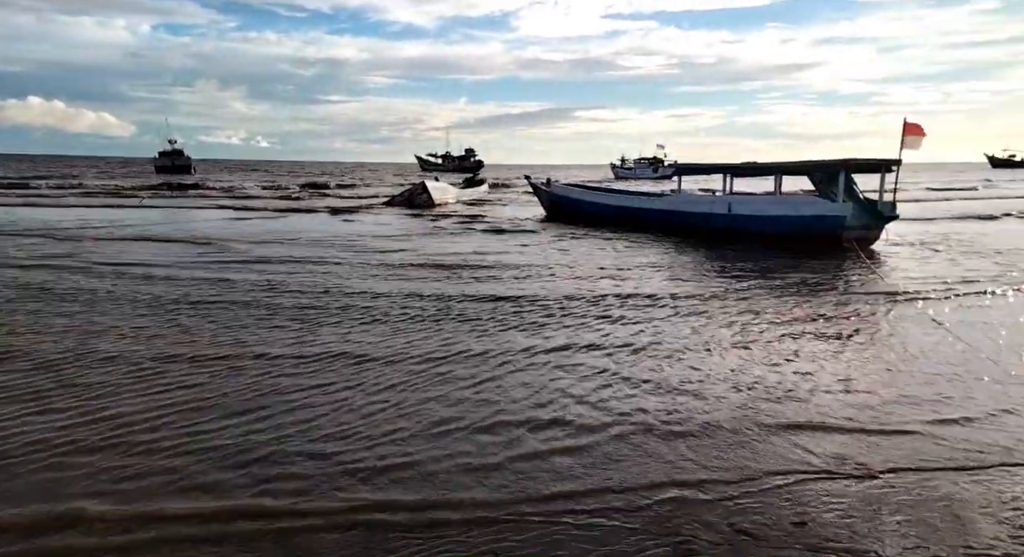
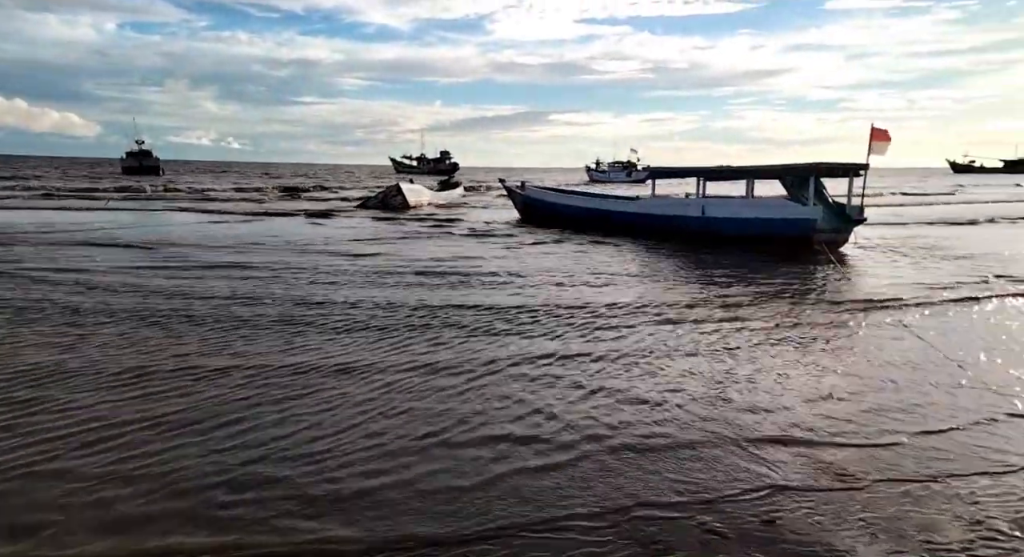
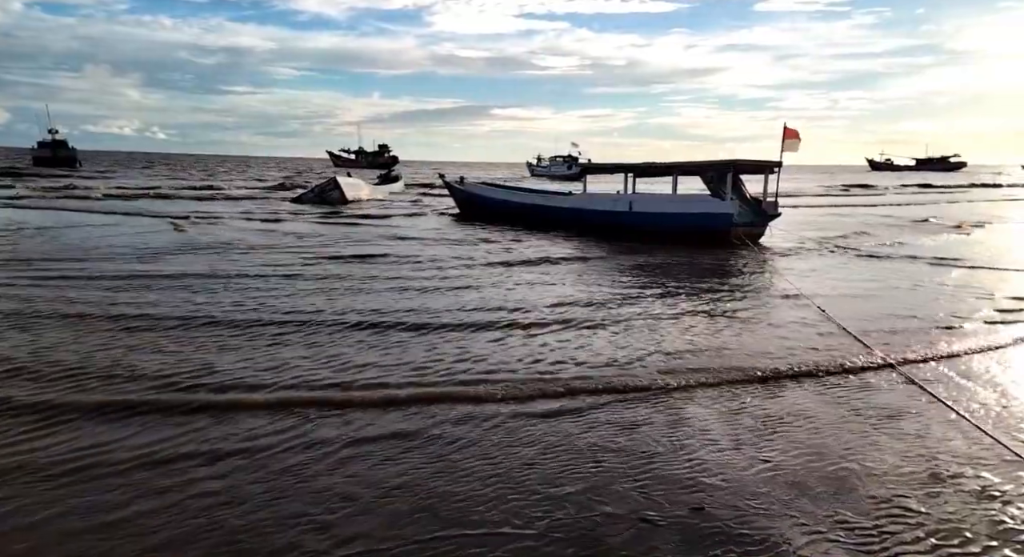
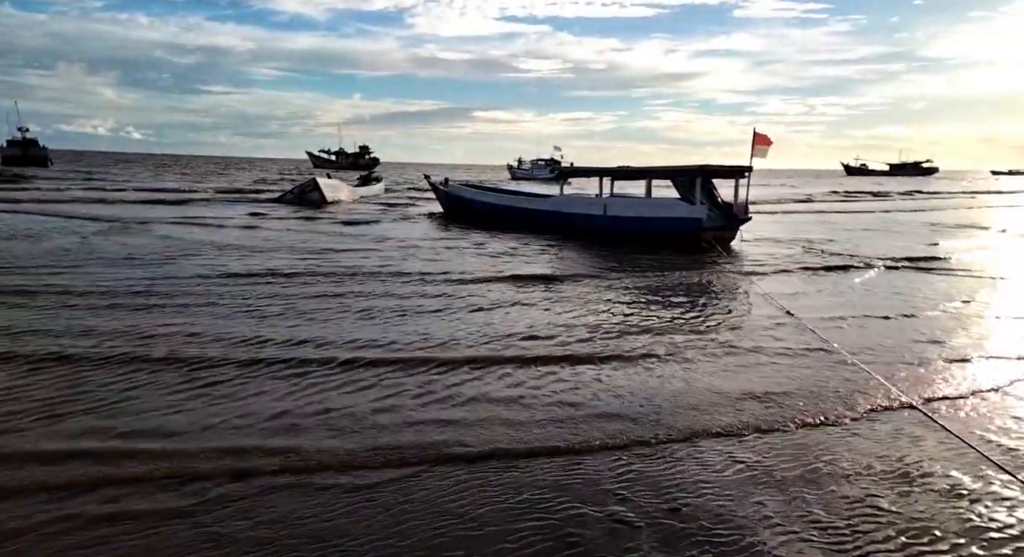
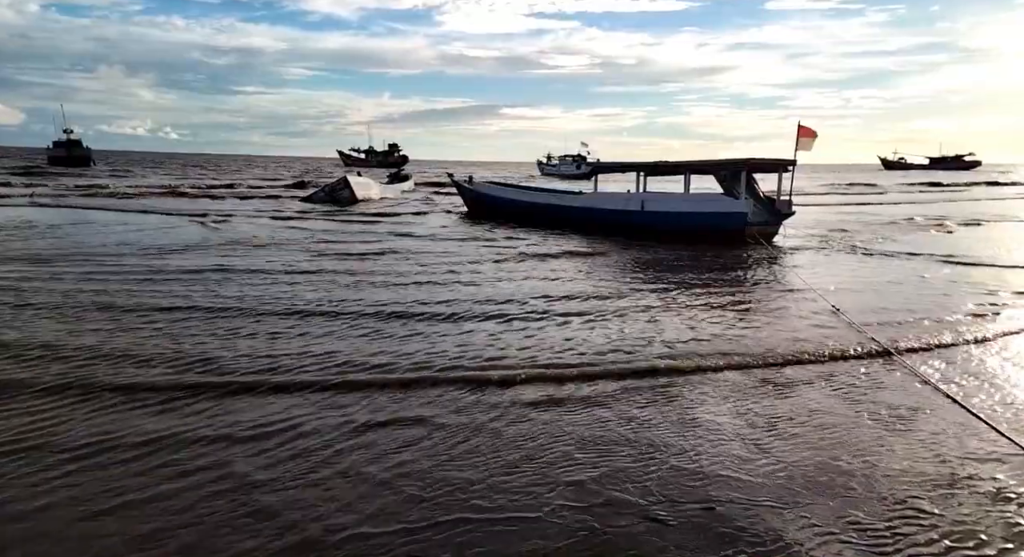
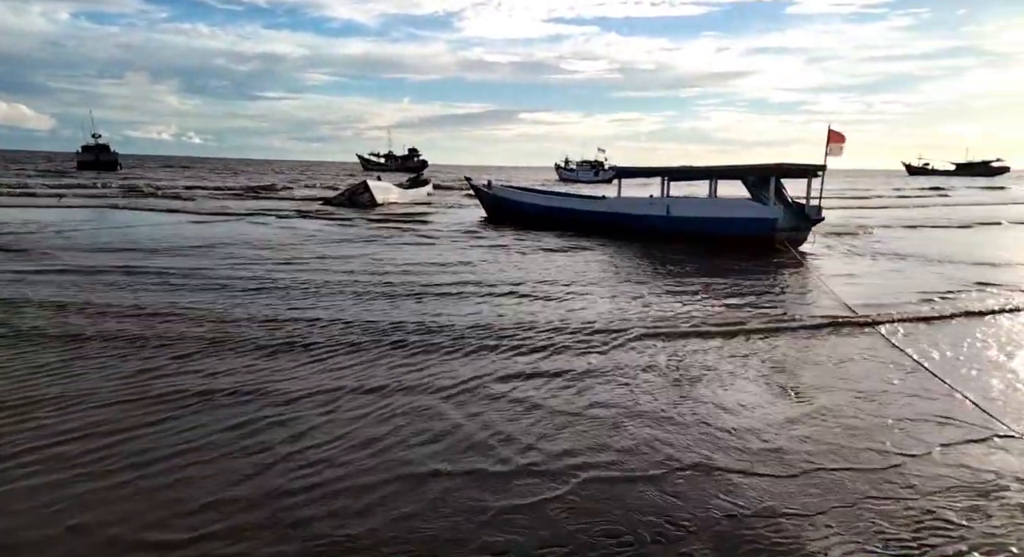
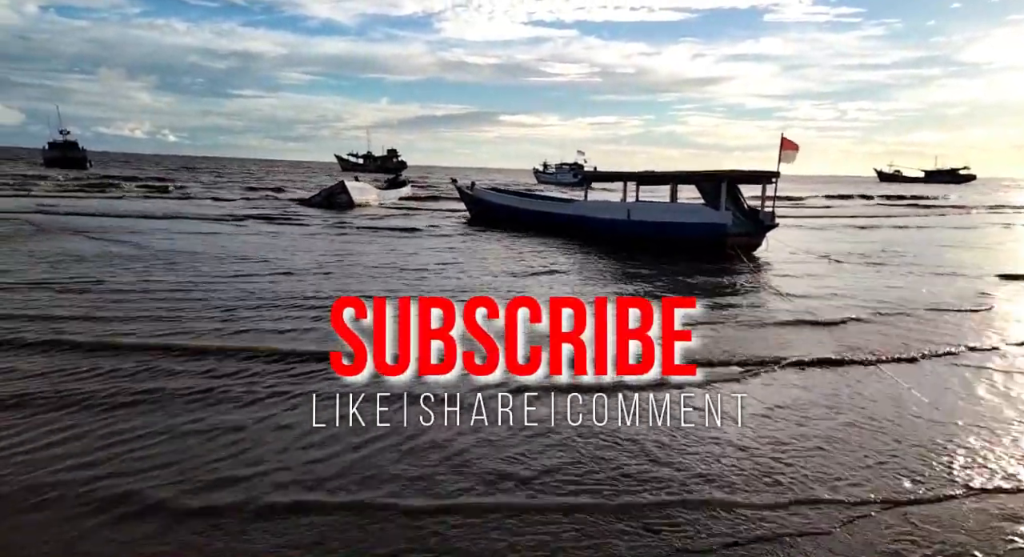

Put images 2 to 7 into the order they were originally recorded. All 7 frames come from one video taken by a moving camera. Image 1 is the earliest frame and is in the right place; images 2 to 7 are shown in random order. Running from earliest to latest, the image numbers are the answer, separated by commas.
2, 6, 5, 3, 4, 7
